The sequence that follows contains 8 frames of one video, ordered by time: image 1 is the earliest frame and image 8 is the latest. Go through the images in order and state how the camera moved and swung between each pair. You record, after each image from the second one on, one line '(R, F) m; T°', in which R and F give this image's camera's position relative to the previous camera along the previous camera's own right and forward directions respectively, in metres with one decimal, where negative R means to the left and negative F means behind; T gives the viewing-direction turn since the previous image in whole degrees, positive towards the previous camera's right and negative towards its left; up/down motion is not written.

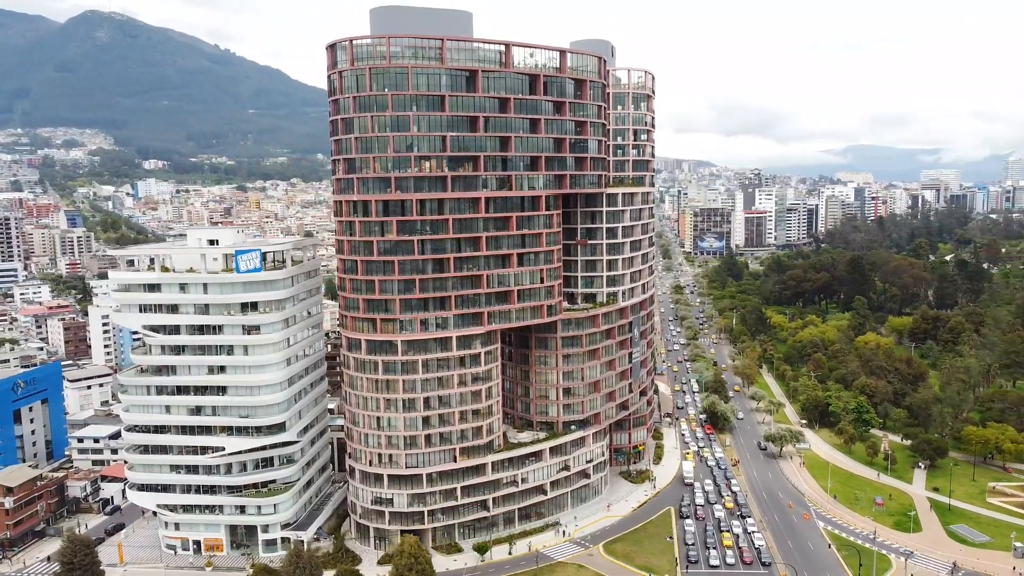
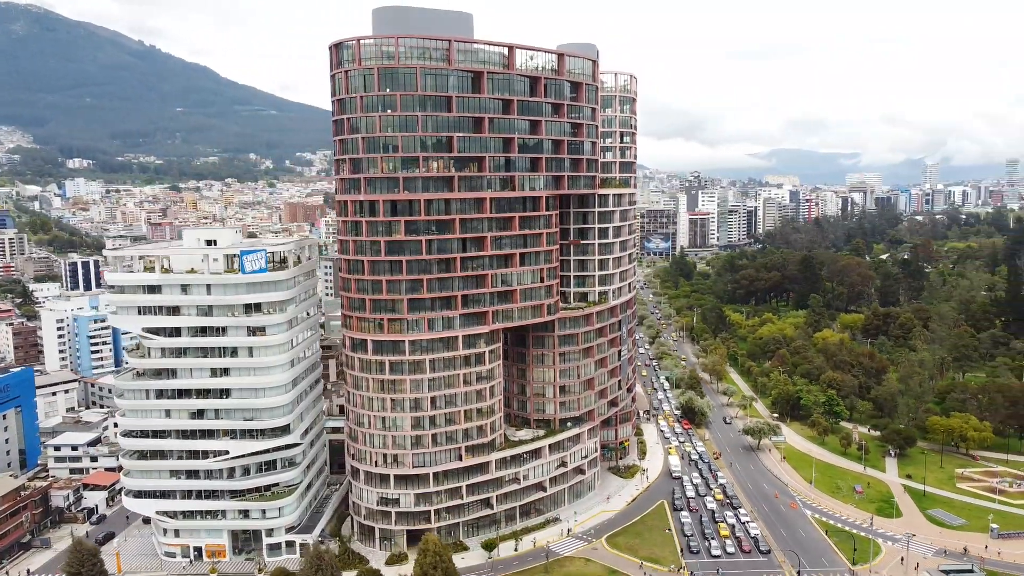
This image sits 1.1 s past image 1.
(-6.5, -0.7) m; +4°
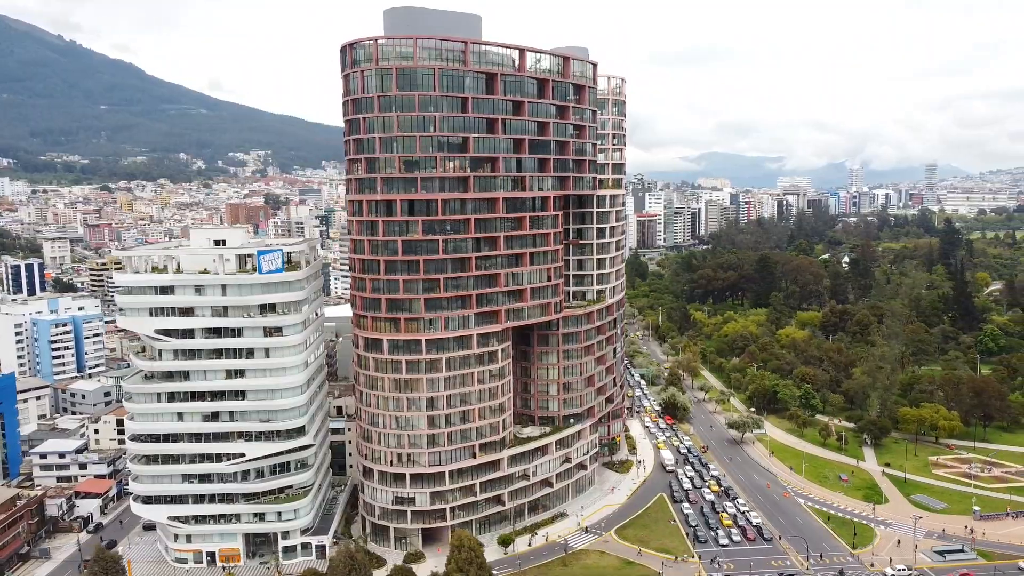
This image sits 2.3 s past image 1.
(-7.4, -0.9) m; +4°
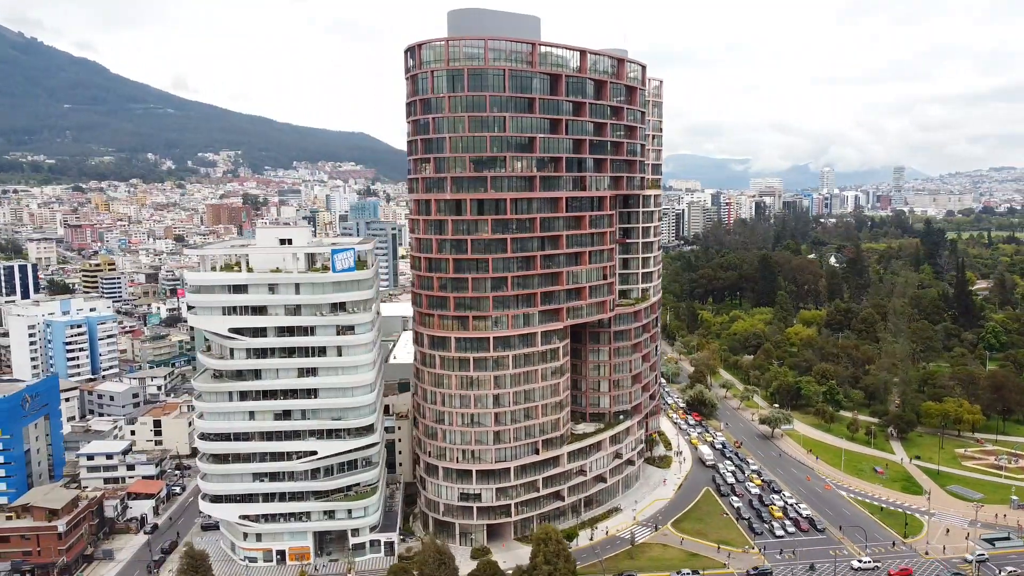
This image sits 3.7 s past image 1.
(-9.5, -0.8) m; +2°
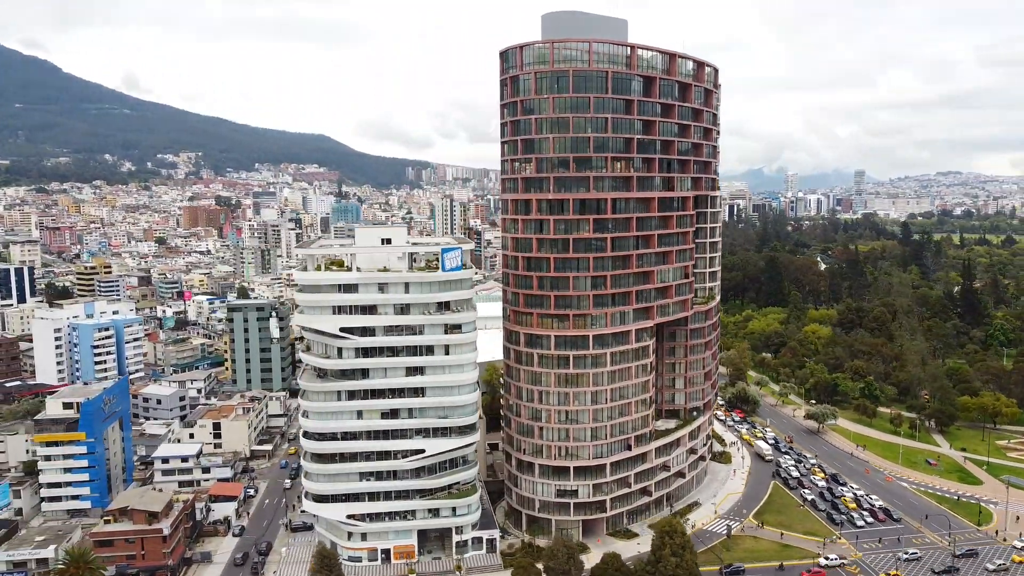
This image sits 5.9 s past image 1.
(-13.7, -0.6) m; +2°
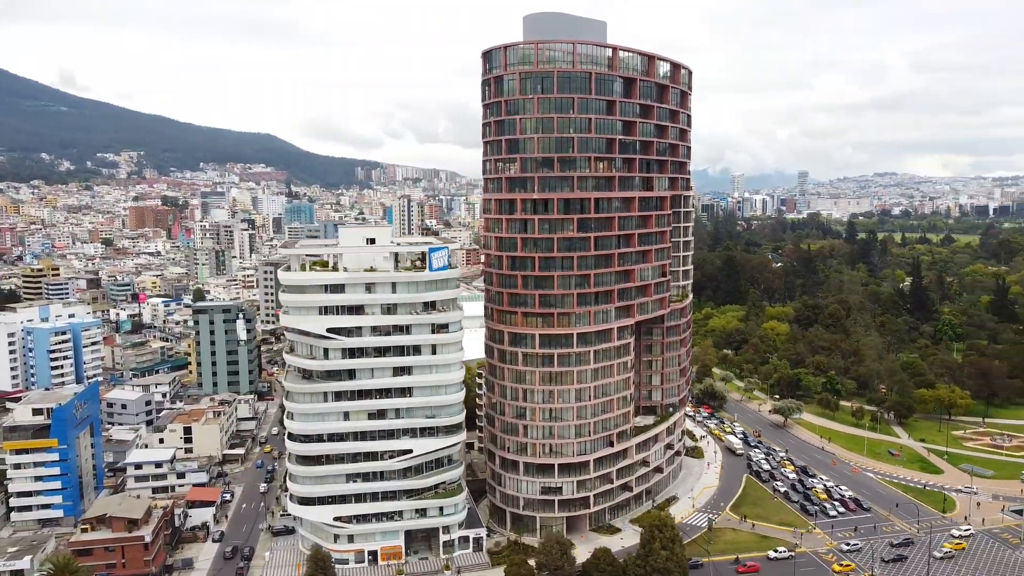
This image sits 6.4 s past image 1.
(-3.1, -0.6) m; +4°
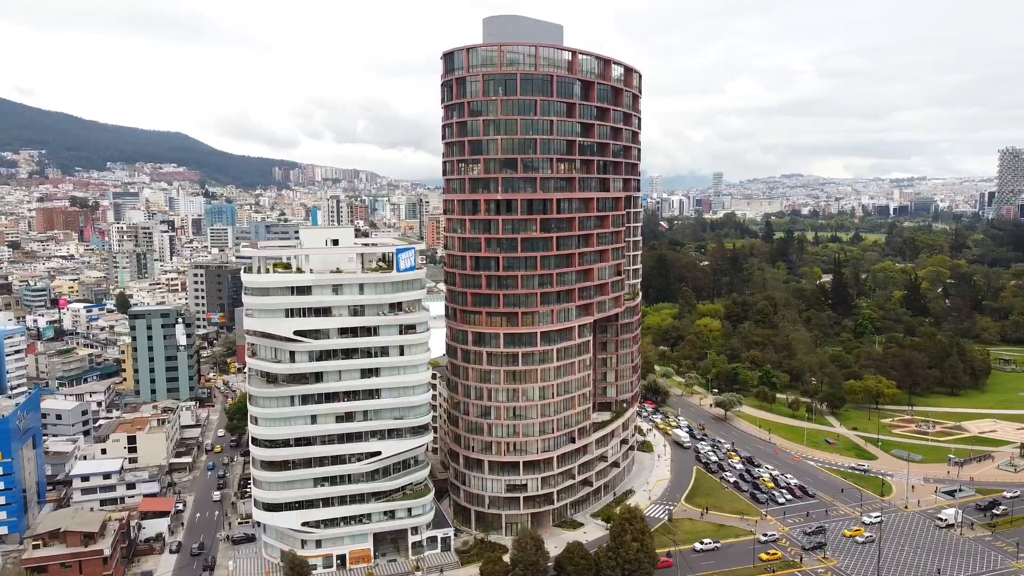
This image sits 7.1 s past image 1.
(-3.7, -1.1) m; +6°
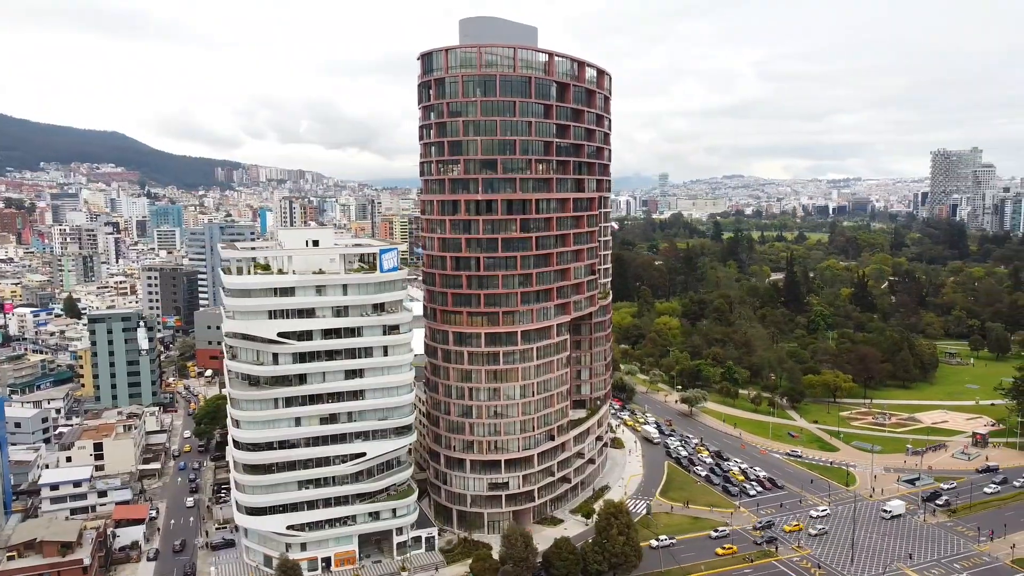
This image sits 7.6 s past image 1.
(-2.9, -1.0) m; +4°
